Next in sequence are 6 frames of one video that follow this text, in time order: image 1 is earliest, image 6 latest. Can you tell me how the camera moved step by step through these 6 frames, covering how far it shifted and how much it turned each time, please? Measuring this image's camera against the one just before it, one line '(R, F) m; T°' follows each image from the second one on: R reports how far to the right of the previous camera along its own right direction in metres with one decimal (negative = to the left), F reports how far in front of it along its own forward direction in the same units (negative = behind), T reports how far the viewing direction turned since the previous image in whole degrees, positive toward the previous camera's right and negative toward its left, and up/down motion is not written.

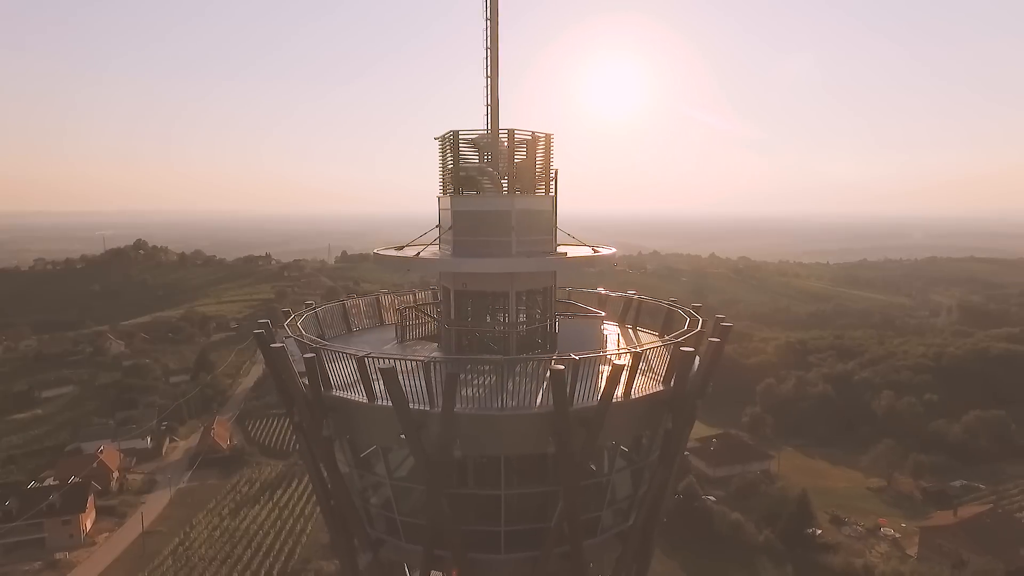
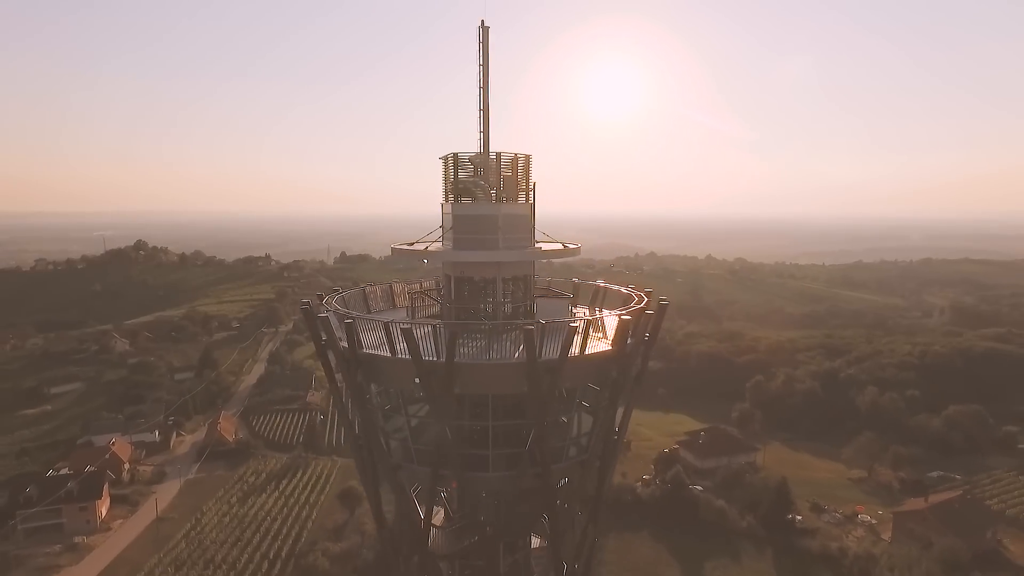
(+0.1, -1.3) m; 0°
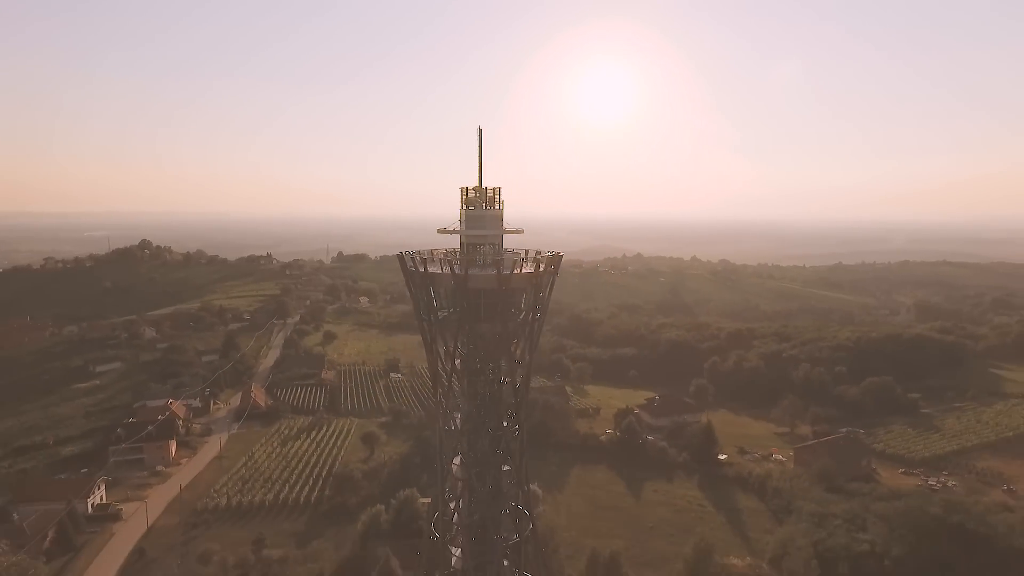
(+0.2, -7.2) m; +1°
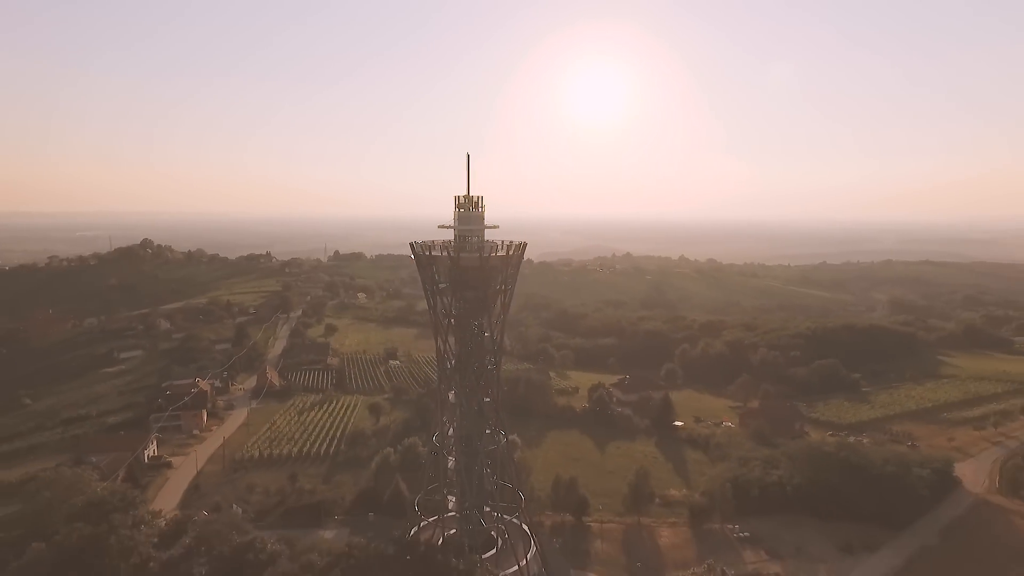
(+0.4, -5.4) m; +1°
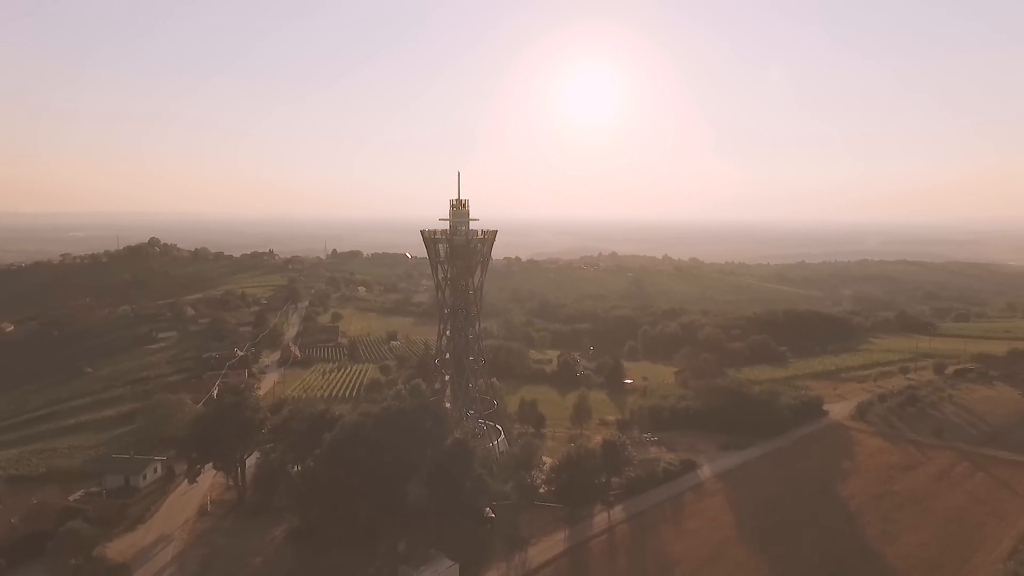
(+0.7, -9.7) m; +1°
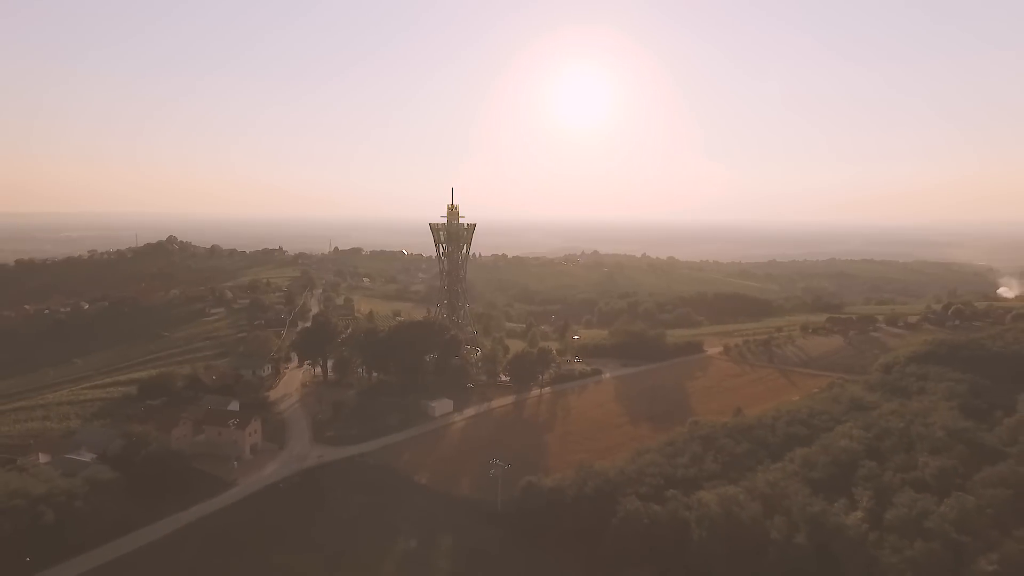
(+1.3, -17.6) m; +1°
